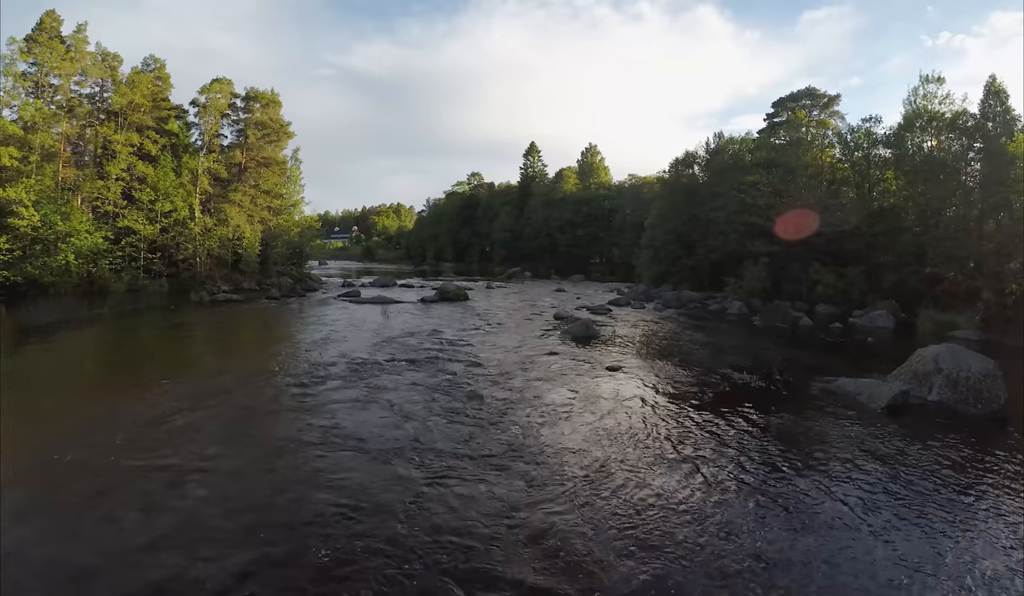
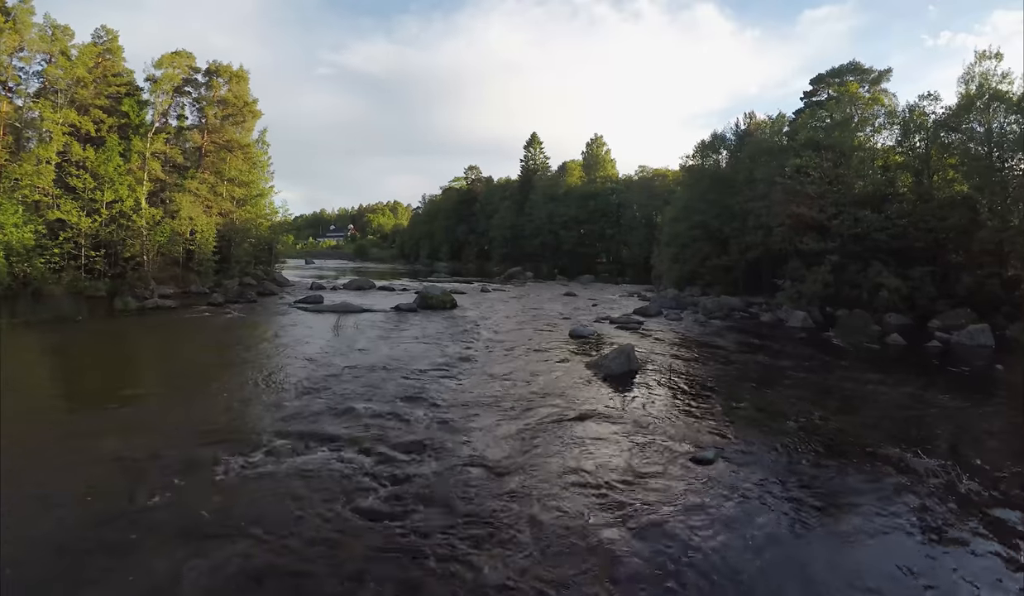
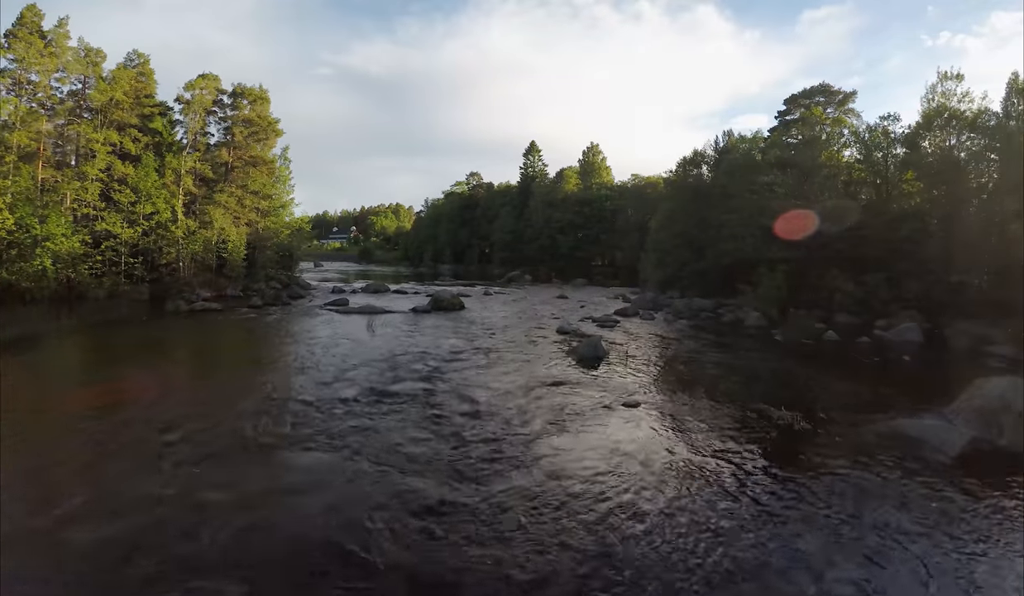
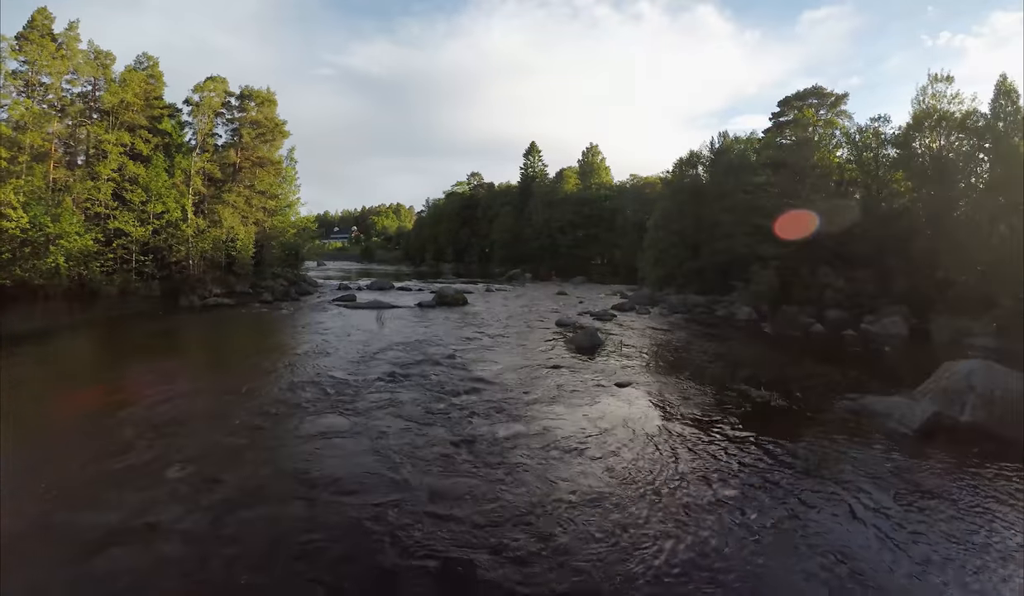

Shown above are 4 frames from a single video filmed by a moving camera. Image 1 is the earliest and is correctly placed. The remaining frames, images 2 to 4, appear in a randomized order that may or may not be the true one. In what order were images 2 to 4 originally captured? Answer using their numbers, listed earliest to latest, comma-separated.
4, 3, 2
